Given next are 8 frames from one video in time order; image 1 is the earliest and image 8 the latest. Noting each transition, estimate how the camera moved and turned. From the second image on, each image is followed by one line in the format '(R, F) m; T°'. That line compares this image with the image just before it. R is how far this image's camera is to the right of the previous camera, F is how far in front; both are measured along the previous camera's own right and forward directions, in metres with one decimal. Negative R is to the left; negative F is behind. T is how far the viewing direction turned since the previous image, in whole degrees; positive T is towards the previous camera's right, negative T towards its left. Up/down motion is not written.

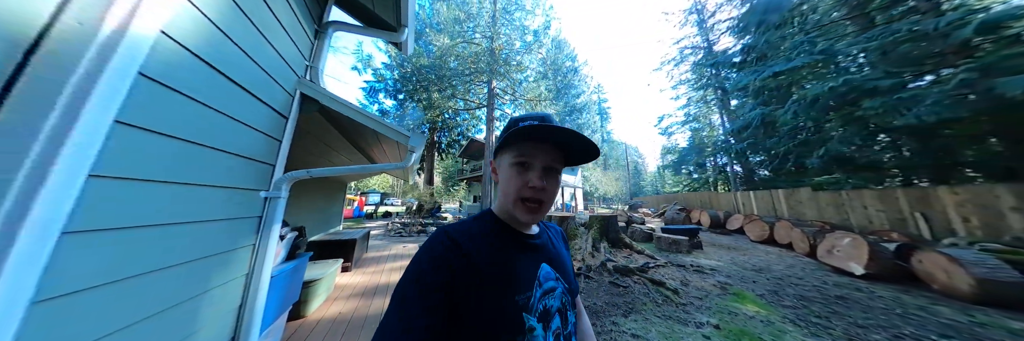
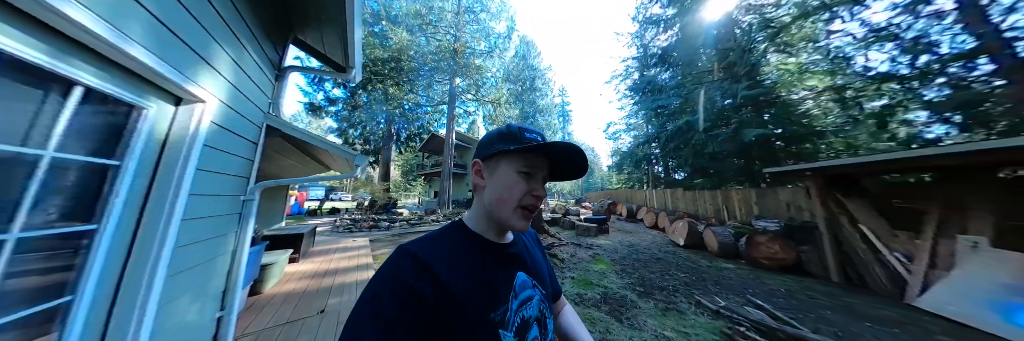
(+0.7, -1.1) m; +10°
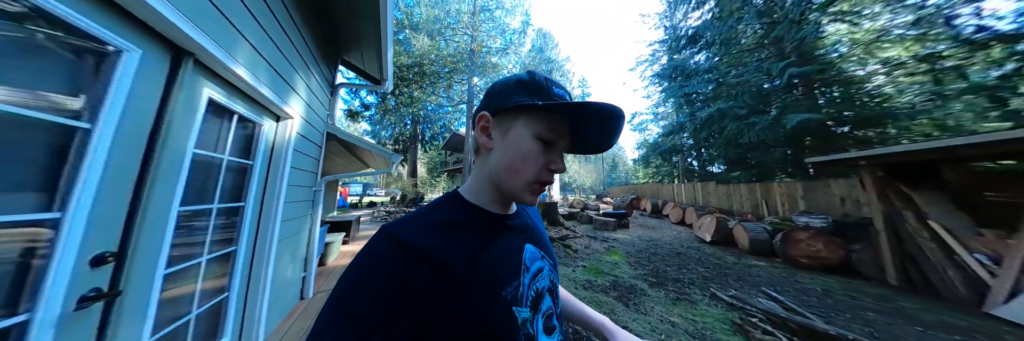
(+0.1, -0.3) m; -6°
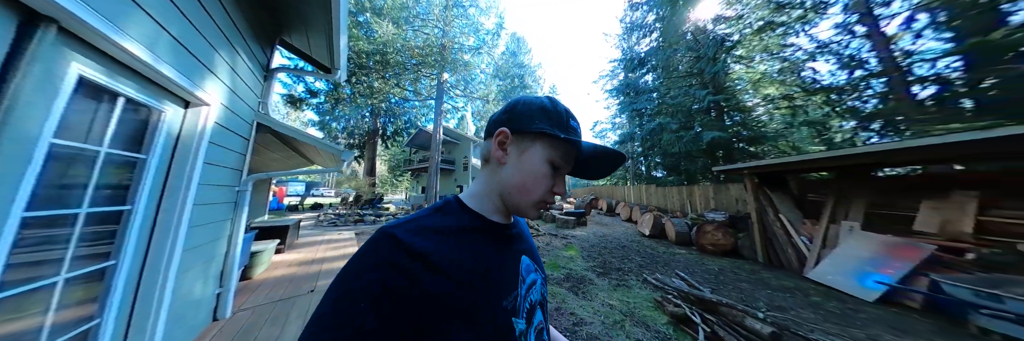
(+0.1, -0.2) m; +9°
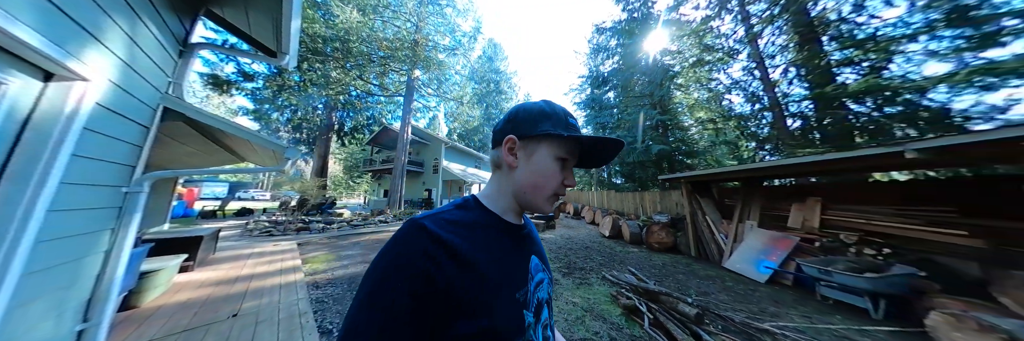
(0.0, -0.2) m; +8°
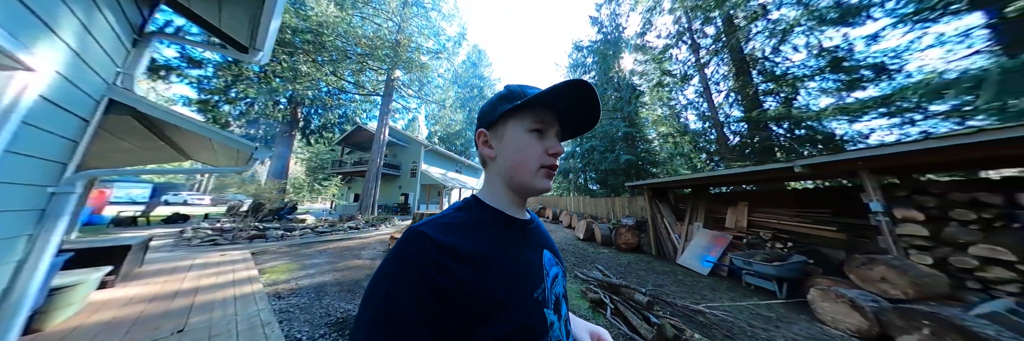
(0.0, -0.3) m; +5°
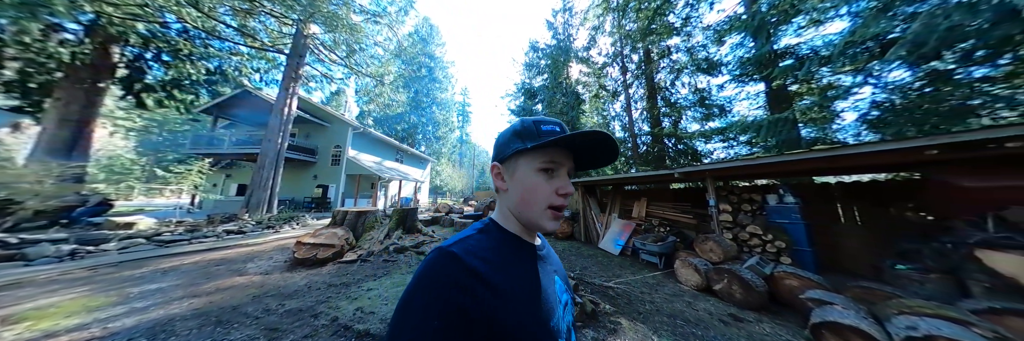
(-0.1, 0.0) m; +16°
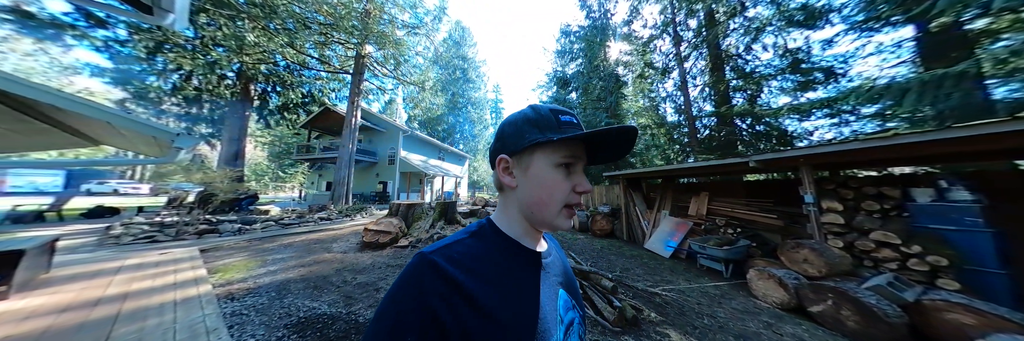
(+0.2, +0.1) m; -12°
